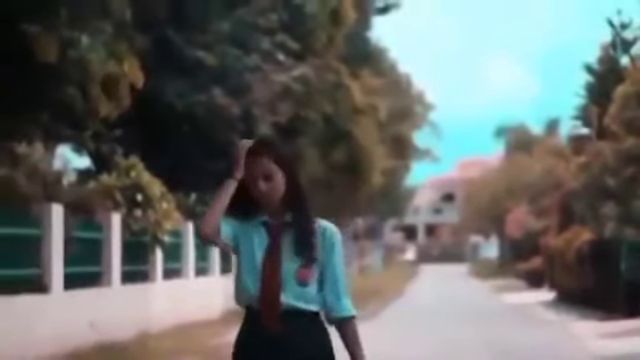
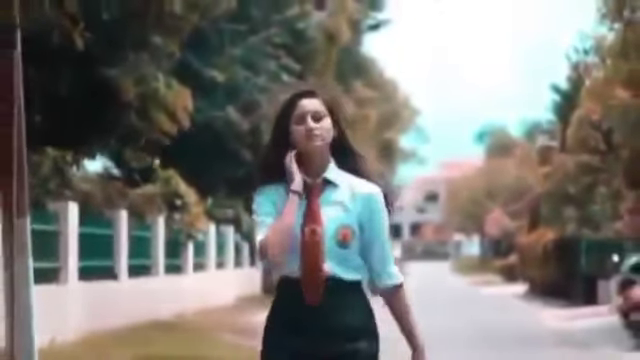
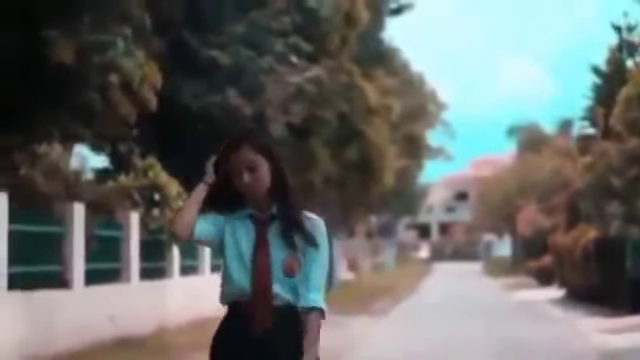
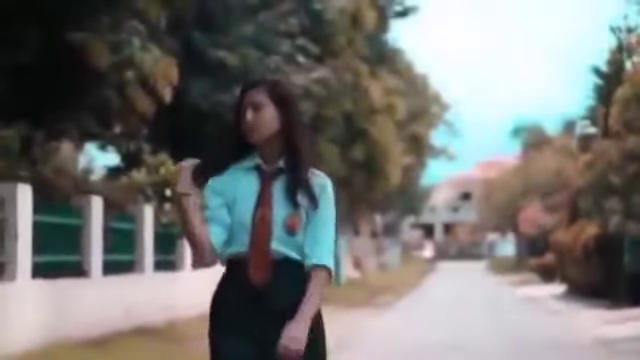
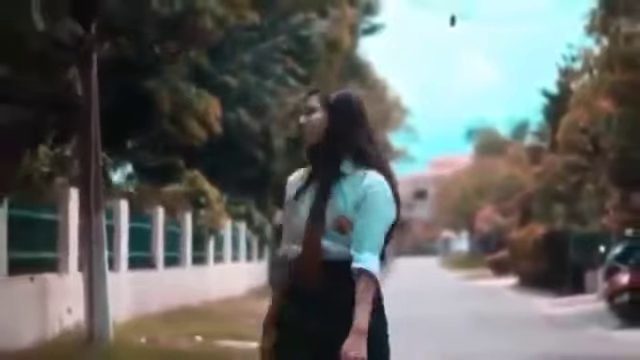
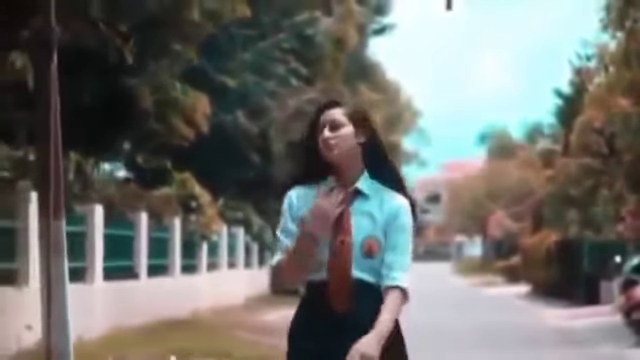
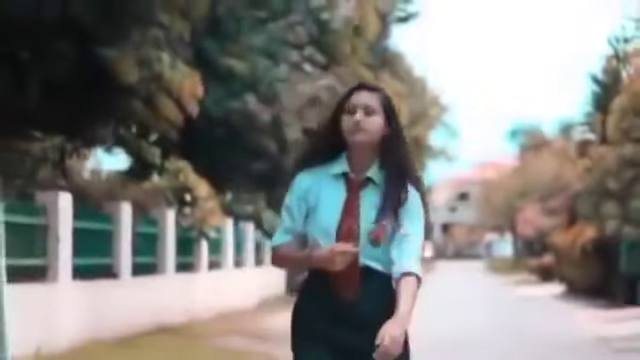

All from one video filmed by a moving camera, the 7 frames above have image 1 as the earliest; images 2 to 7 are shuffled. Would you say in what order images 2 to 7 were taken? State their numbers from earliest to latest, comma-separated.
3, 4, 7, 2, 6, 5
